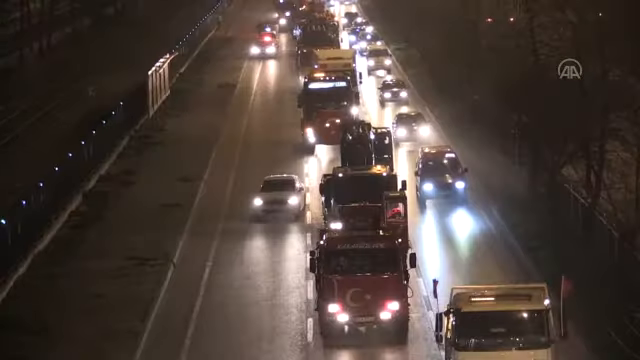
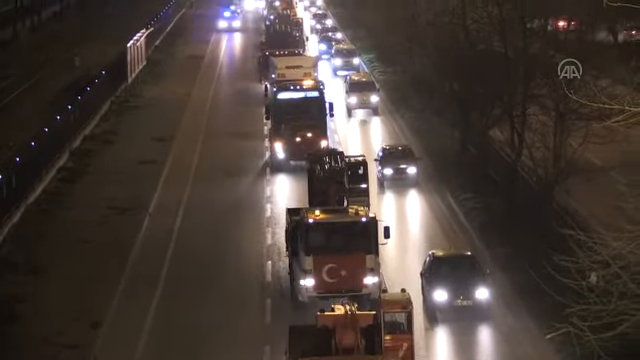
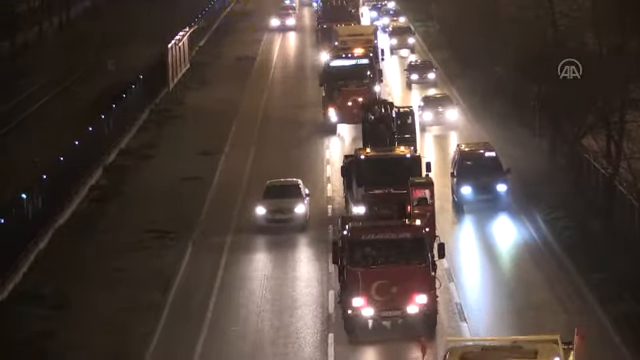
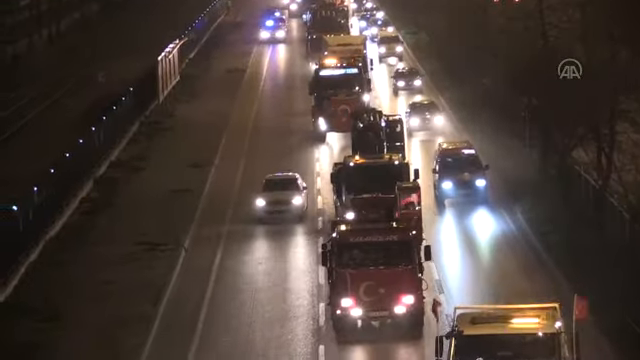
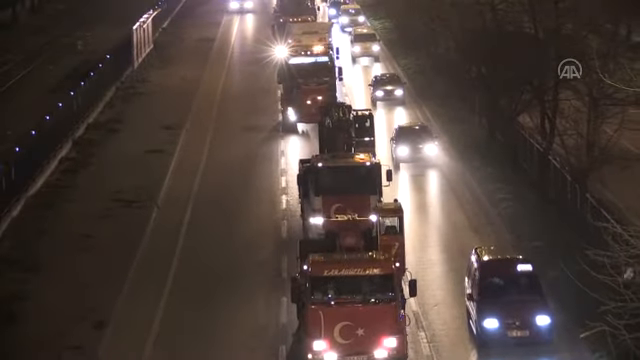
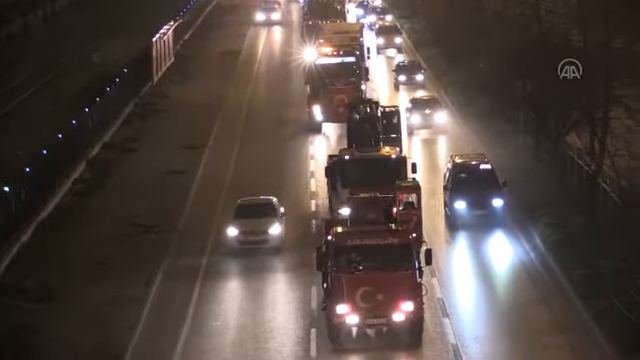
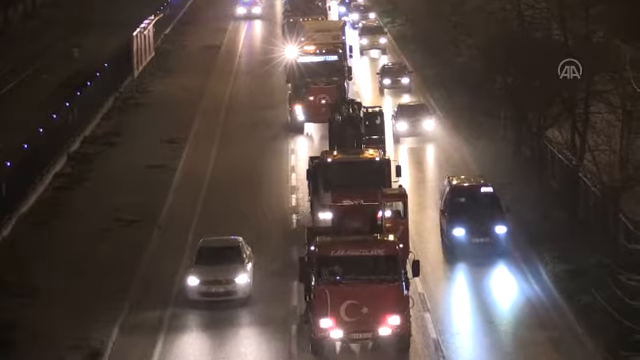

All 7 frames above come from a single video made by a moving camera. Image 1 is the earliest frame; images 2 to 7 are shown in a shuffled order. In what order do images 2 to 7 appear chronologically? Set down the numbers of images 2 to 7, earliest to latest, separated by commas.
4, 3, 6, 7, 5, 2
